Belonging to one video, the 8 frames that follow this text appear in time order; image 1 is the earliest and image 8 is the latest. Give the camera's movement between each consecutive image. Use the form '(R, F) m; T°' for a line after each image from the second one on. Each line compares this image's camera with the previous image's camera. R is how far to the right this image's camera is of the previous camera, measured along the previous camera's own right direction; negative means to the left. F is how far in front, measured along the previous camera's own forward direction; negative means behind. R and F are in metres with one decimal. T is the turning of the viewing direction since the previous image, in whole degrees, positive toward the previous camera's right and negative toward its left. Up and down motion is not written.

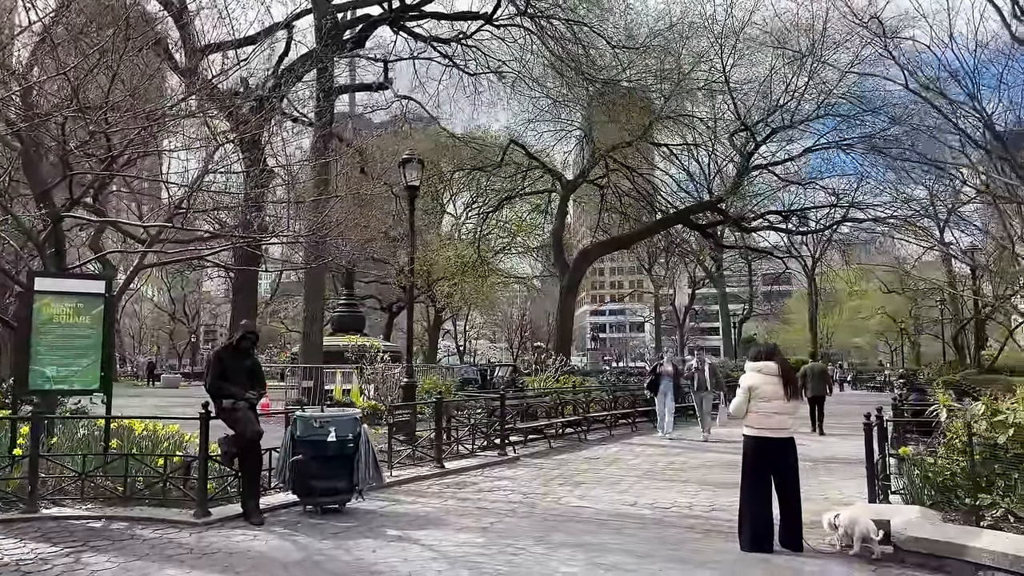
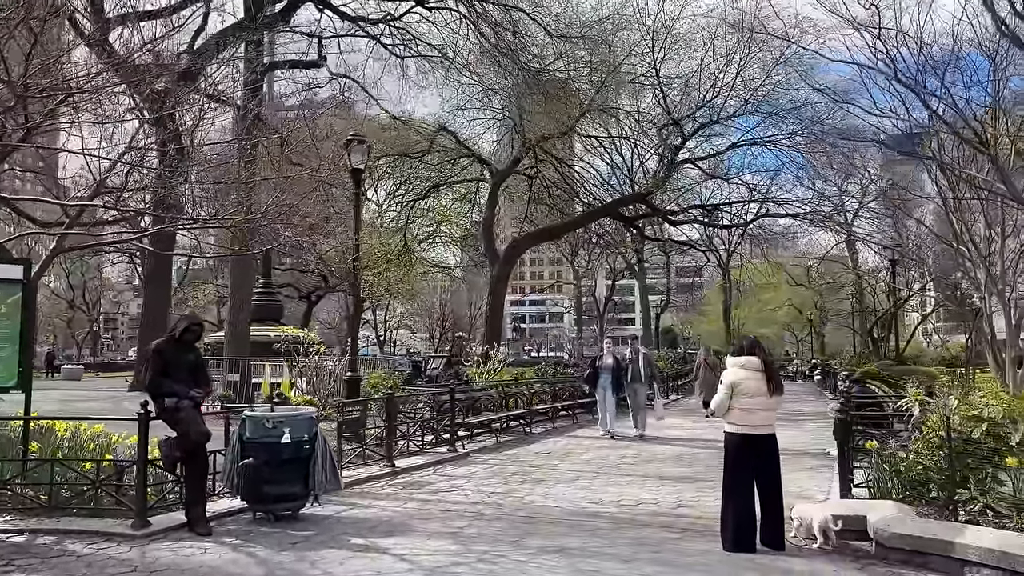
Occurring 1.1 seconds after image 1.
(-0.5, +0.4) m; +6°
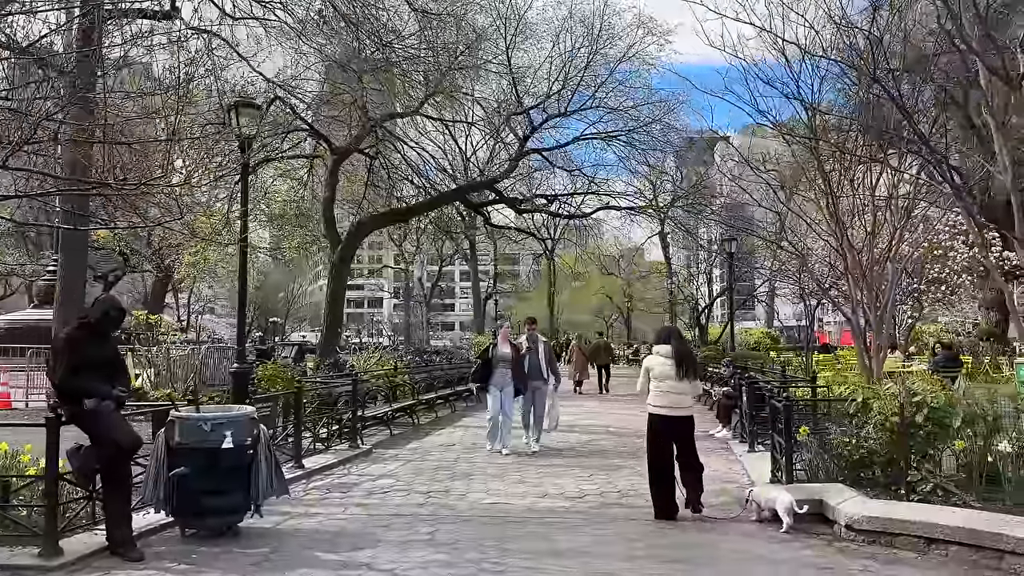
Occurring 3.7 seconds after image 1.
(-1.2, +0.7) m; +13°
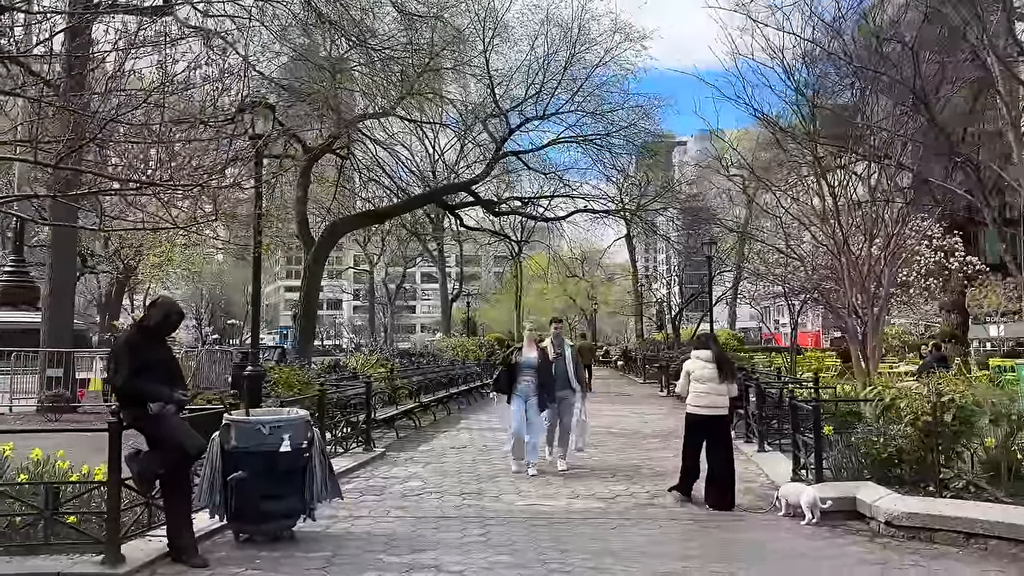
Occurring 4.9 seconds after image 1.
(-0.7, 0.0) m; +3°
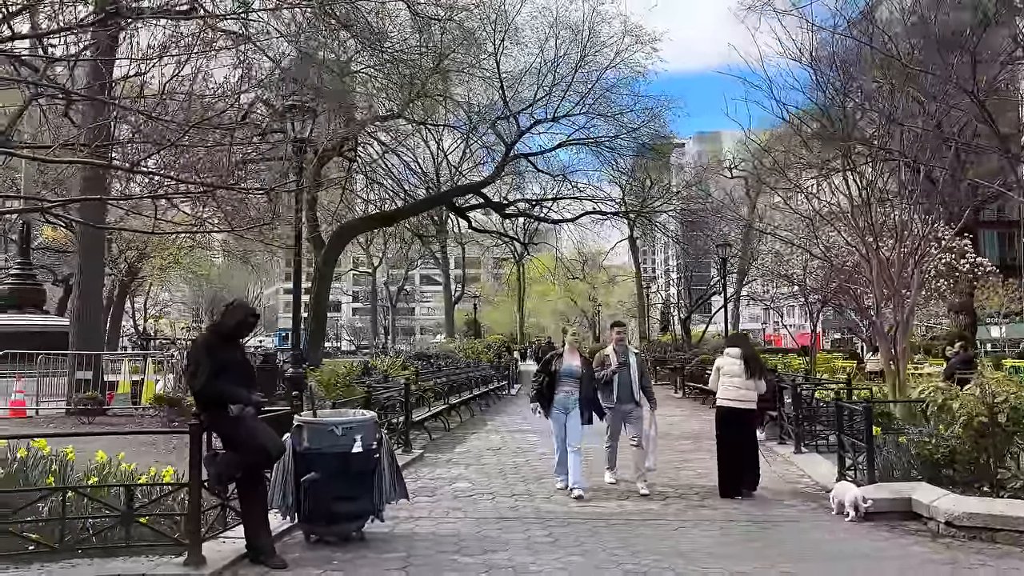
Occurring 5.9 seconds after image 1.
(-0.5, 0.0) m; 0°
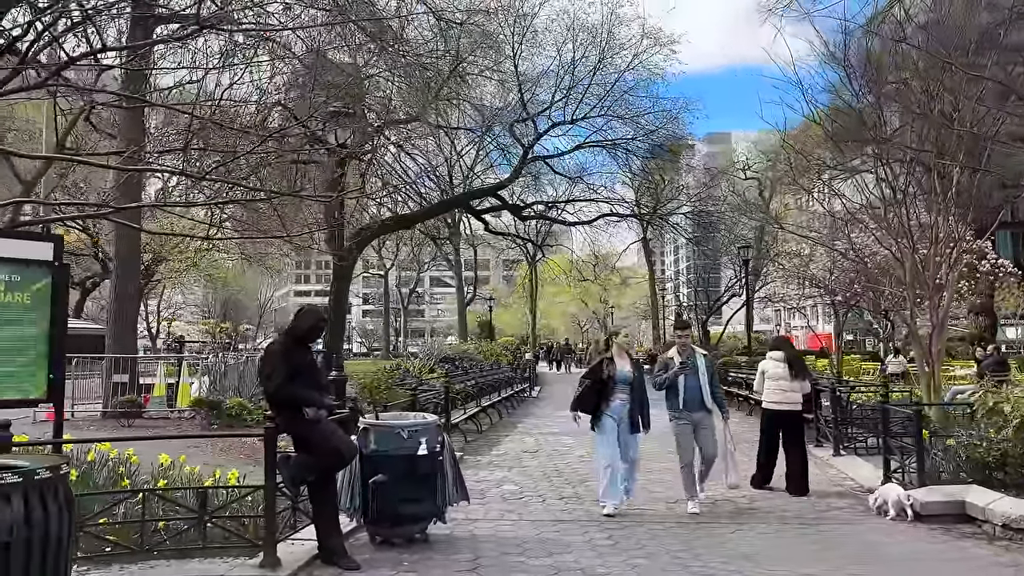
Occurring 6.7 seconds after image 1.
(-0.4, 0.0) m; 0°
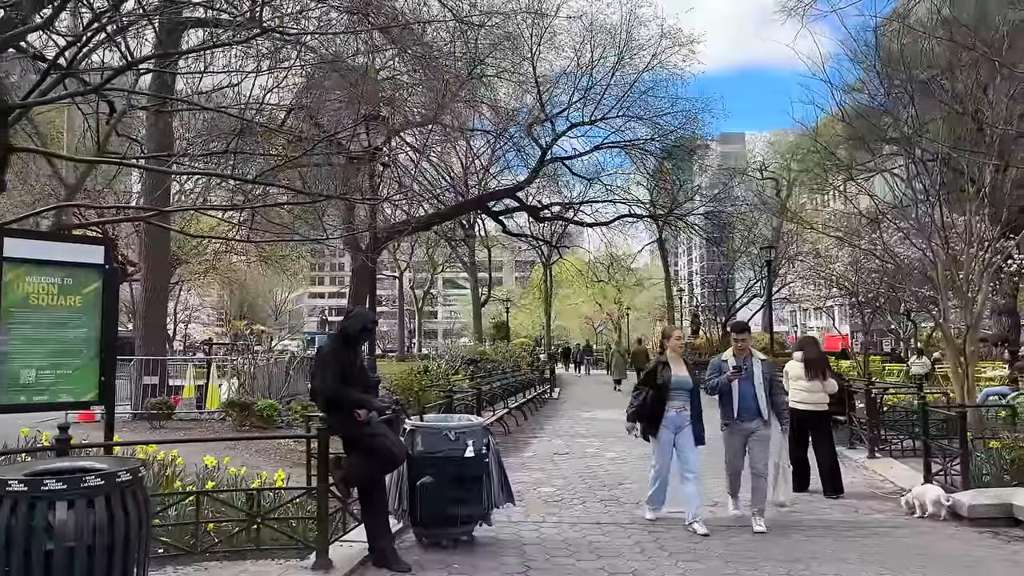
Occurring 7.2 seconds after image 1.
(-0.3, 0.0) m; -1°
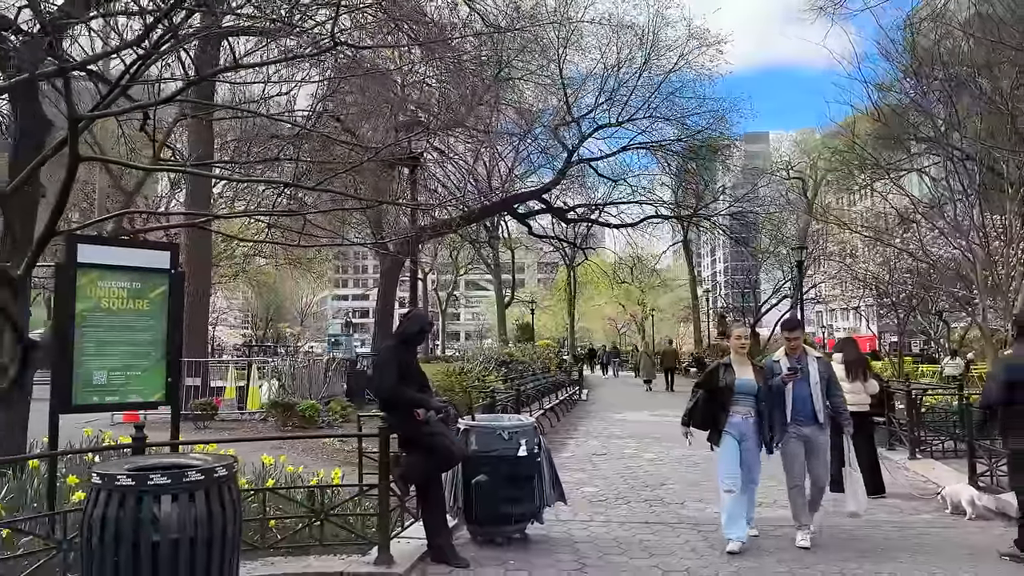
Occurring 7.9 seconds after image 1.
(-0.2, -0.1) m; -1°
